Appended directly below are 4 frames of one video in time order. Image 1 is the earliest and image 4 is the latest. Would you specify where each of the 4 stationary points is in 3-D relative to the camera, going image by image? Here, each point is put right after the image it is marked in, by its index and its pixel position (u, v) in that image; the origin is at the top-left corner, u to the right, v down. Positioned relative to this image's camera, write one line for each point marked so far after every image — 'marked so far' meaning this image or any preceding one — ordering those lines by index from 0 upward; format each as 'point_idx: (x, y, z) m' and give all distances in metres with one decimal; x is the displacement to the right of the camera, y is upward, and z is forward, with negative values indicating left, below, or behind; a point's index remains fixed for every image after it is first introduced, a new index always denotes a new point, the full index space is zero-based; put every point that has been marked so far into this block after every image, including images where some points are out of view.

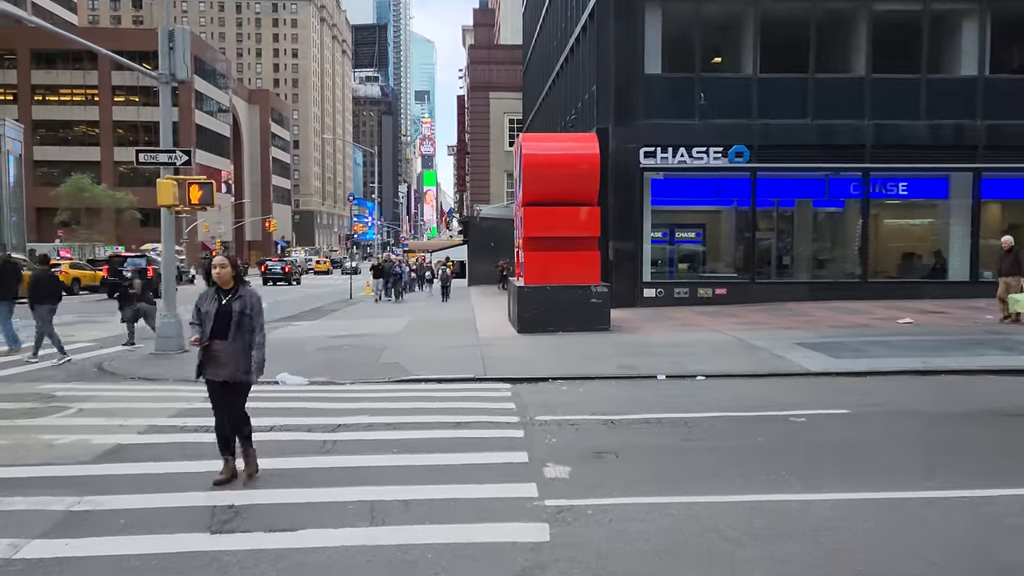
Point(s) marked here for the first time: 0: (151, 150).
0: (-5.9, +2.2, +12.9) m
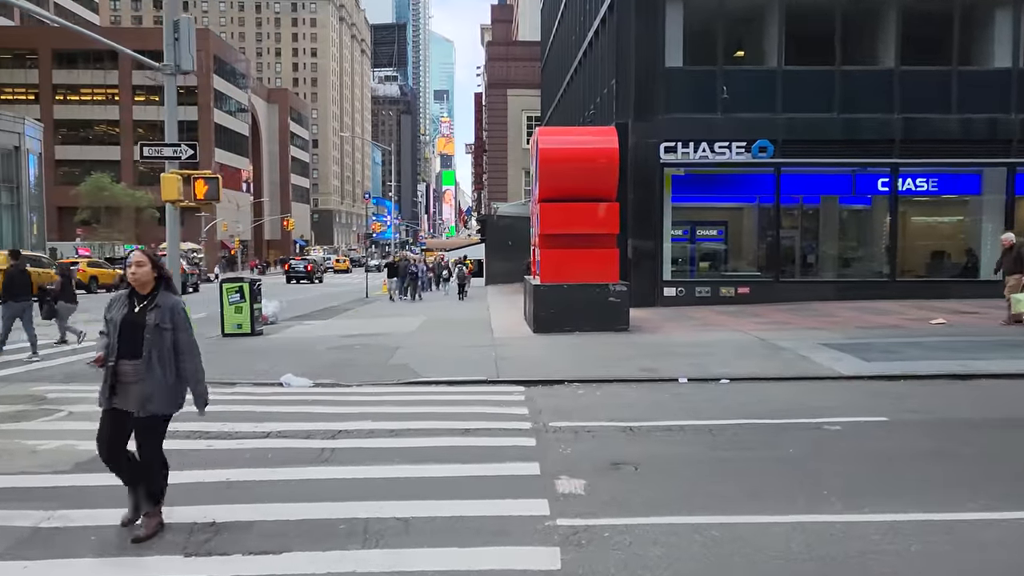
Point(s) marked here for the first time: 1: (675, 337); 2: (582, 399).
0: (-5.6, +2.3, +12.6) m
1: (+2.9, -0.9, +14.2) m
2: (+0.8, -1.2, +8.9) m
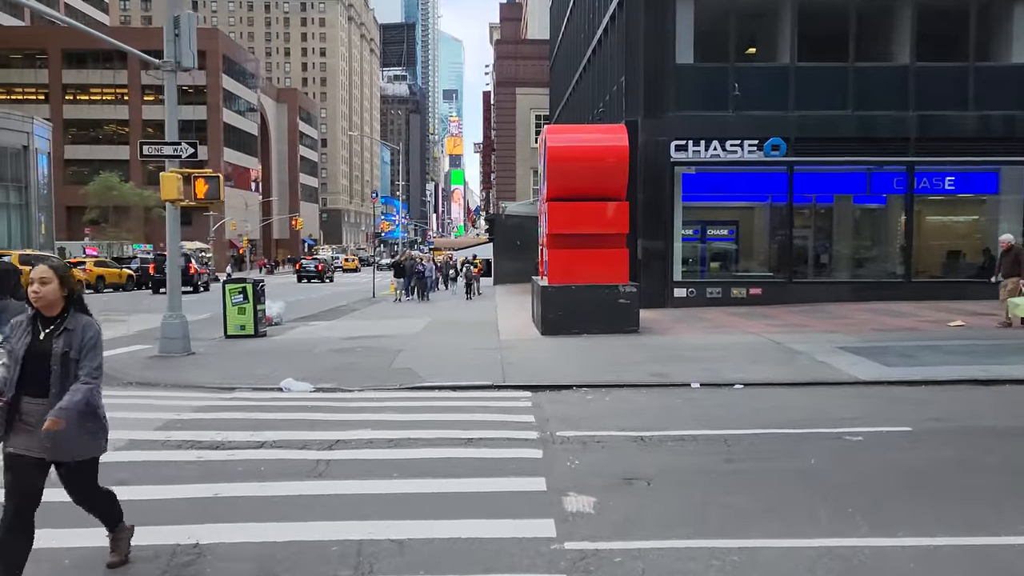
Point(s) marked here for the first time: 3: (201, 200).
0: (-5.5, +2.3, +12.3) m
1: (+3.0, -0.9, +13.8) m
2: (+0.9, -1.3, +8.6) m
3: (-4.8, +1.4, +12.2) m
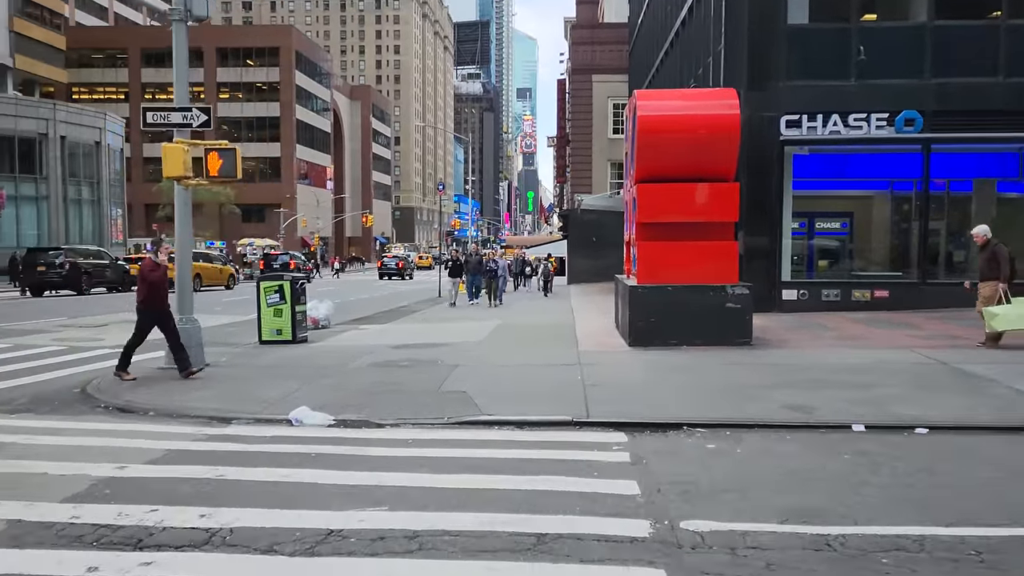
0: (-4.5, +2.3, +10.2) m
1: (+4.2, -0.9, +10.9) m
2: (+1.5, -1.3, +5.9) m
3: (-3.7, +1.4, +10.0) m
